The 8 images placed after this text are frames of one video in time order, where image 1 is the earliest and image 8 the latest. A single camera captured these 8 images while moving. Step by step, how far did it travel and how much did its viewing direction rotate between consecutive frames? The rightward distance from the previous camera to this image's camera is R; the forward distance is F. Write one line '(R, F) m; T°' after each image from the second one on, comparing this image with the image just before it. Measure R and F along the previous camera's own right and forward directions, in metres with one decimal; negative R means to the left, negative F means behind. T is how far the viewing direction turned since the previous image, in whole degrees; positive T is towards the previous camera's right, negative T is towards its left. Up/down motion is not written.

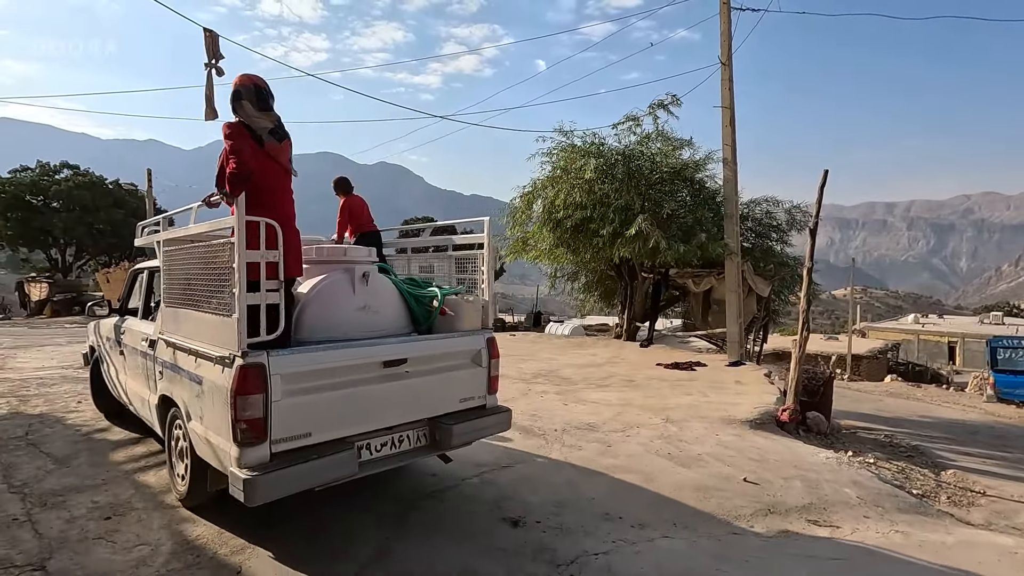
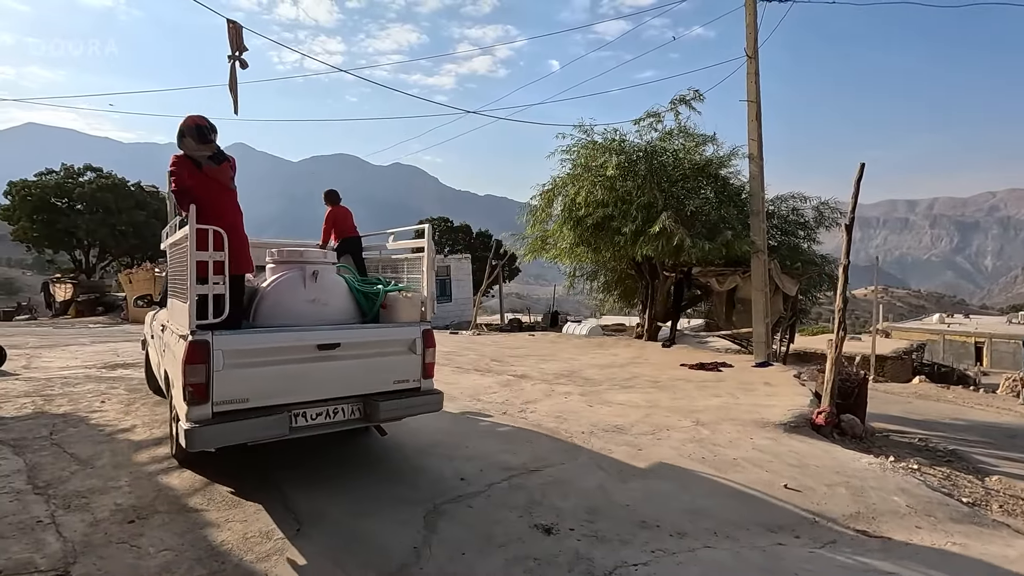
(-0.1, +0.1) m; -2°
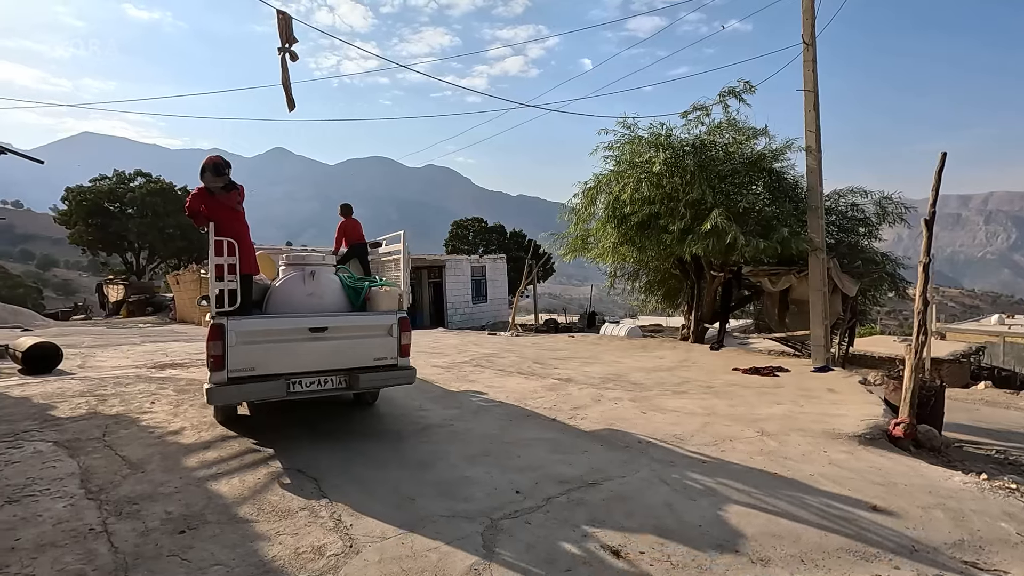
(-0.2, +0.2) m; -3°
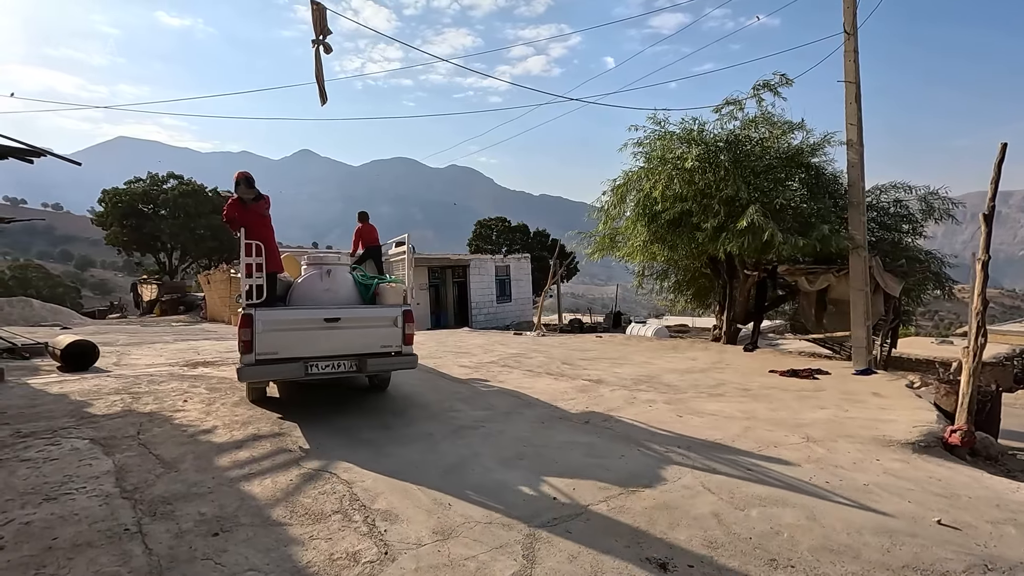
(-0.1, +0.1) m; -2°
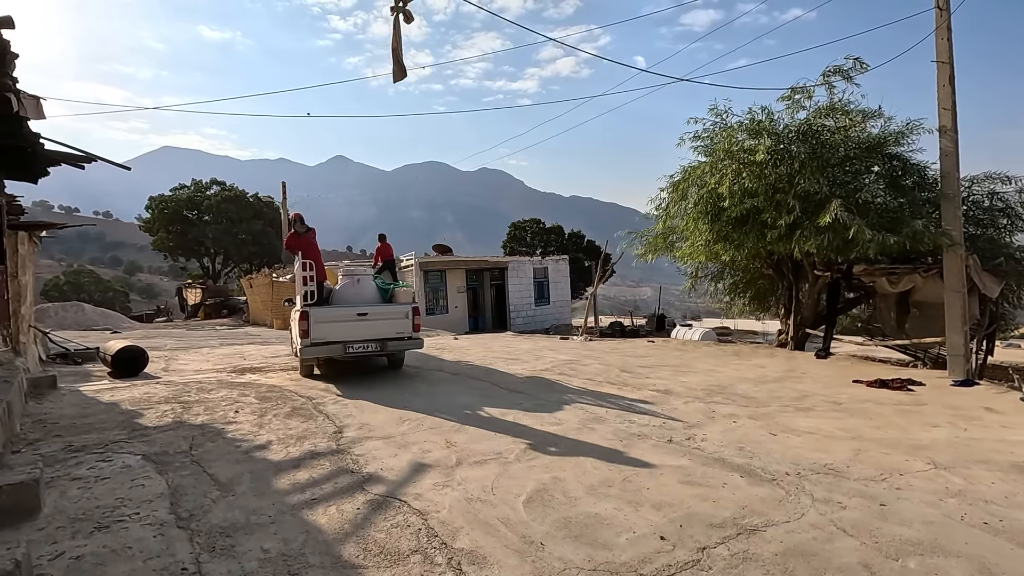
(-0.4, +0.5) m; -3°
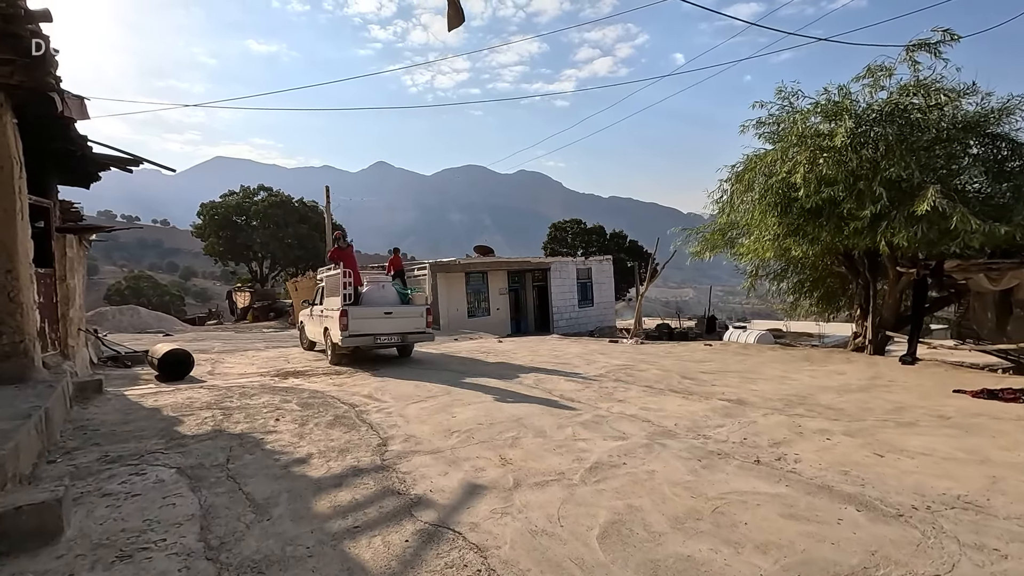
(-0.2, +0.6) m; -4°
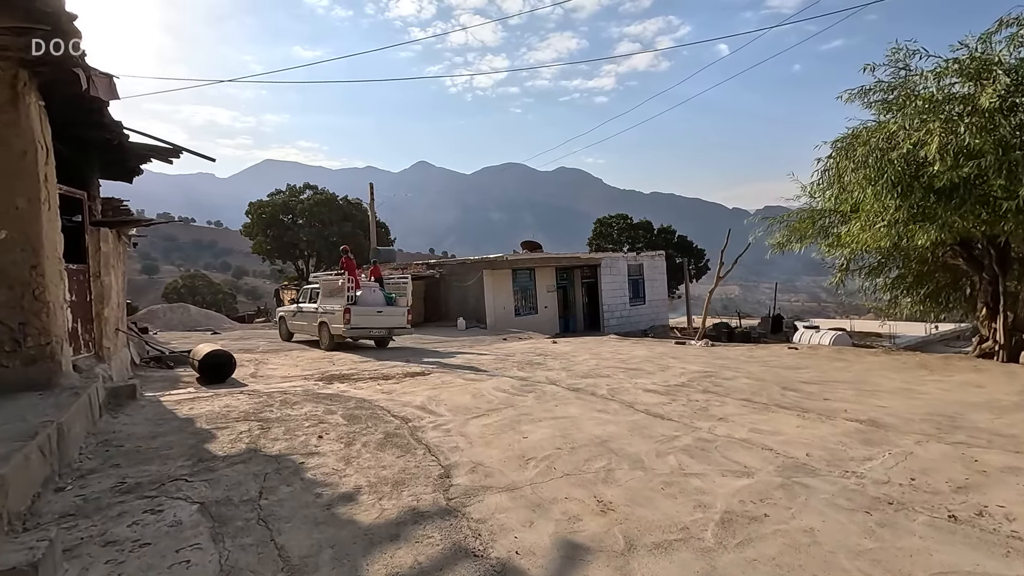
(-0.4, +1.1) m; -4°
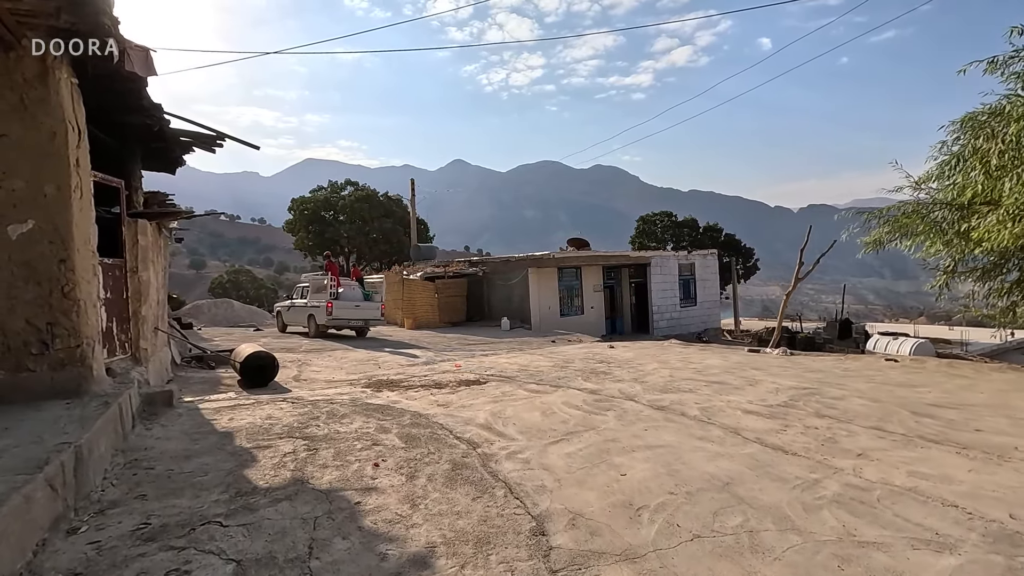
(-0.5, +1.0) m; -4°
